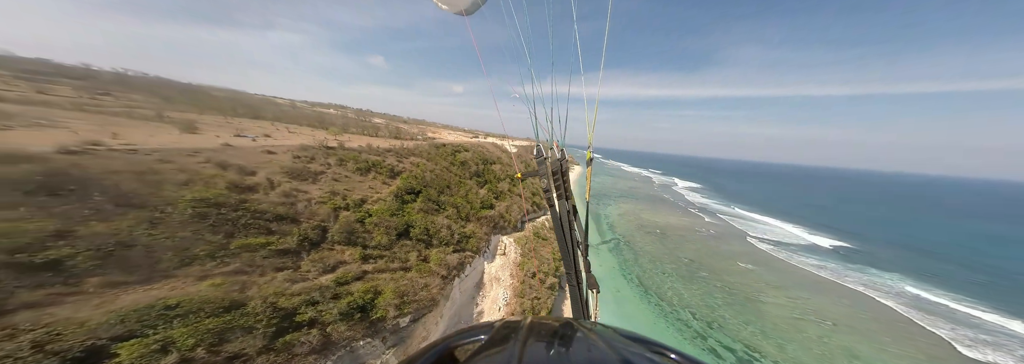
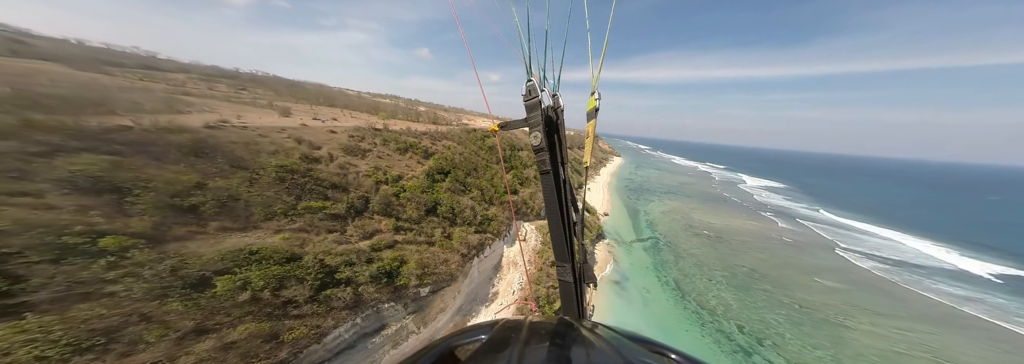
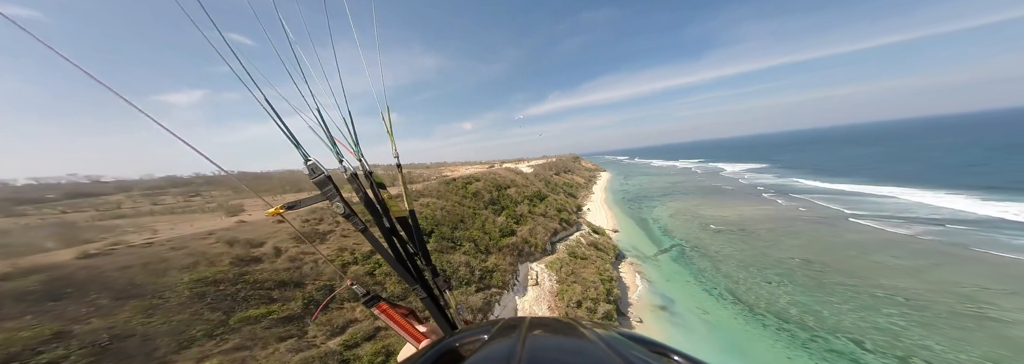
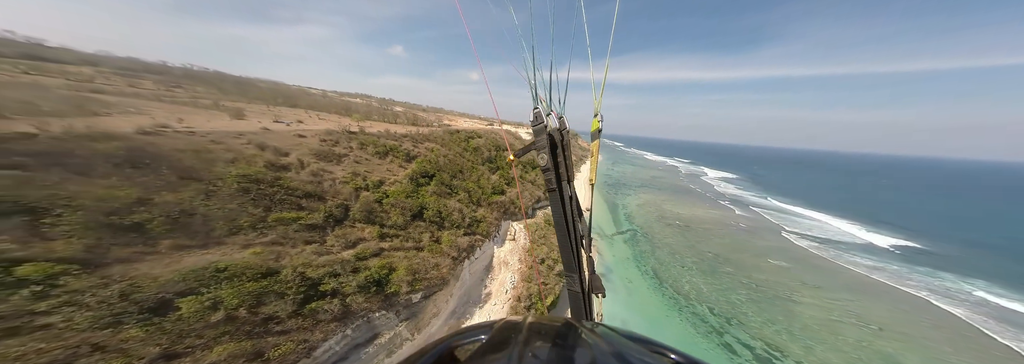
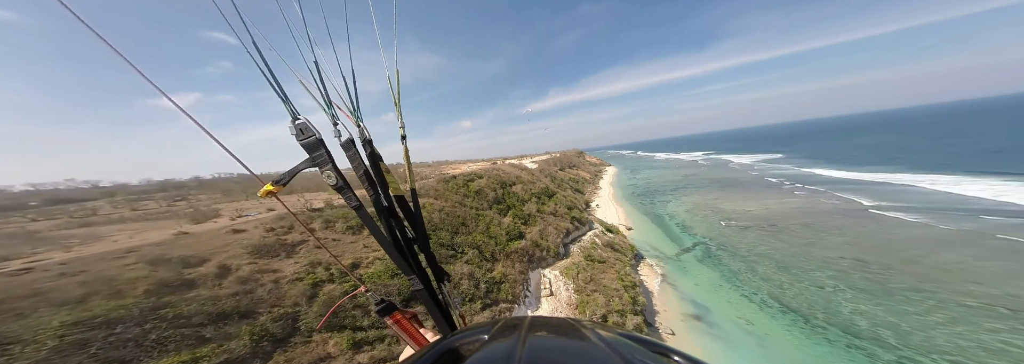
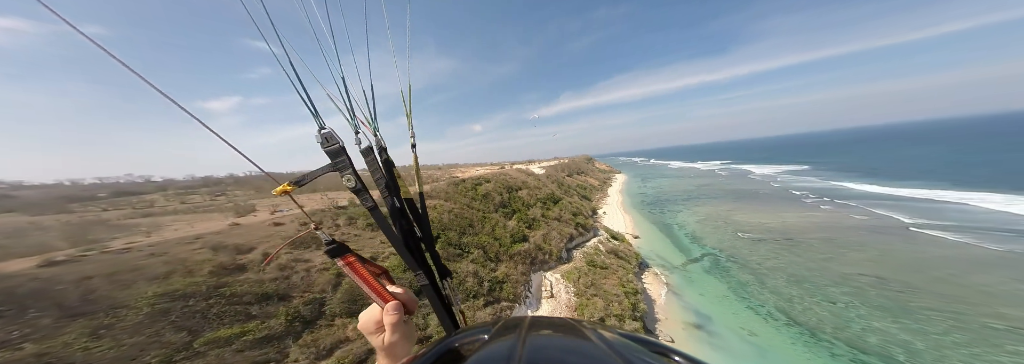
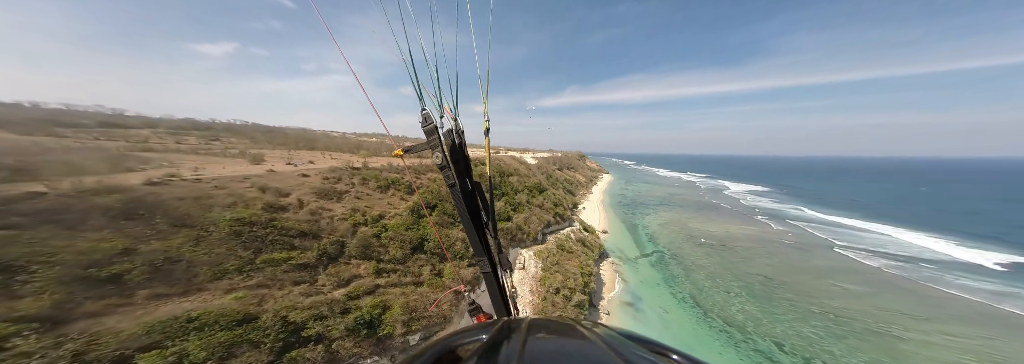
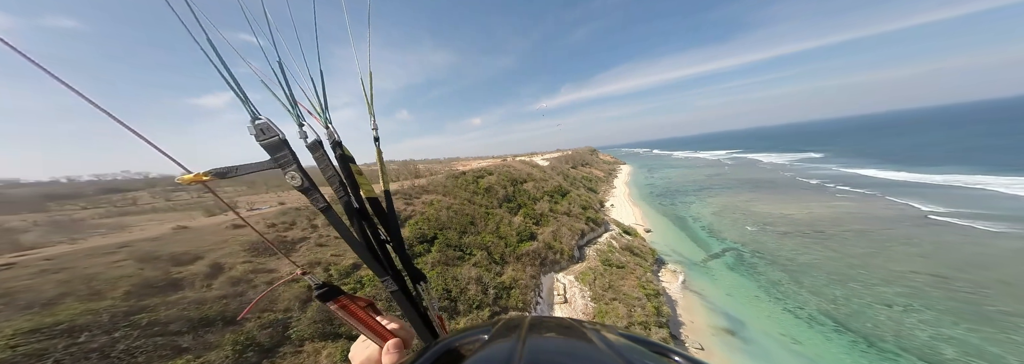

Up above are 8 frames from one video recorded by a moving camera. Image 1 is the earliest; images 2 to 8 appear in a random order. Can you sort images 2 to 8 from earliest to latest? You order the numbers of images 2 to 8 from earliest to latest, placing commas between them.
4, 2, 7, 3, 6, 5, 8
